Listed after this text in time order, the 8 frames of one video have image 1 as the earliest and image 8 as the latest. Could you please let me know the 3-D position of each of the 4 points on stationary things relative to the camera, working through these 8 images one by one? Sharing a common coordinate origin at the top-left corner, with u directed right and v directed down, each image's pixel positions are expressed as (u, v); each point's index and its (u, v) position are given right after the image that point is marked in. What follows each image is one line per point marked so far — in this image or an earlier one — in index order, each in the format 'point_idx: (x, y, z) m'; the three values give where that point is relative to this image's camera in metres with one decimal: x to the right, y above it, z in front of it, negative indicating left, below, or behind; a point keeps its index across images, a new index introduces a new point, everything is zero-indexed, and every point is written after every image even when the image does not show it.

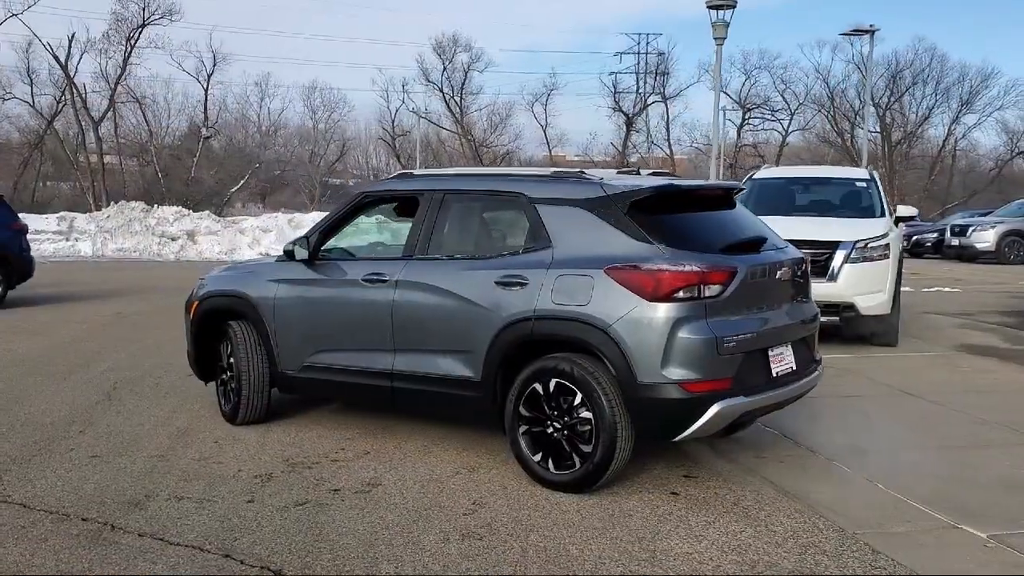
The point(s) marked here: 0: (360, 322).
0: (-0.8, -0.2, +5.6) m
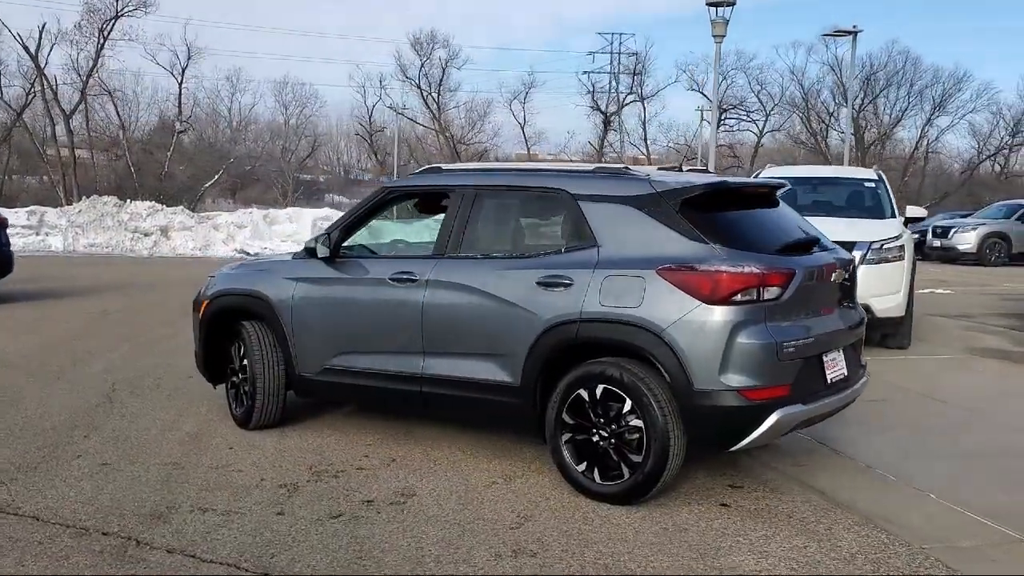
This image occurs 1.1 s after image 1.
0: (-0.7, -0.2, +5.4) m
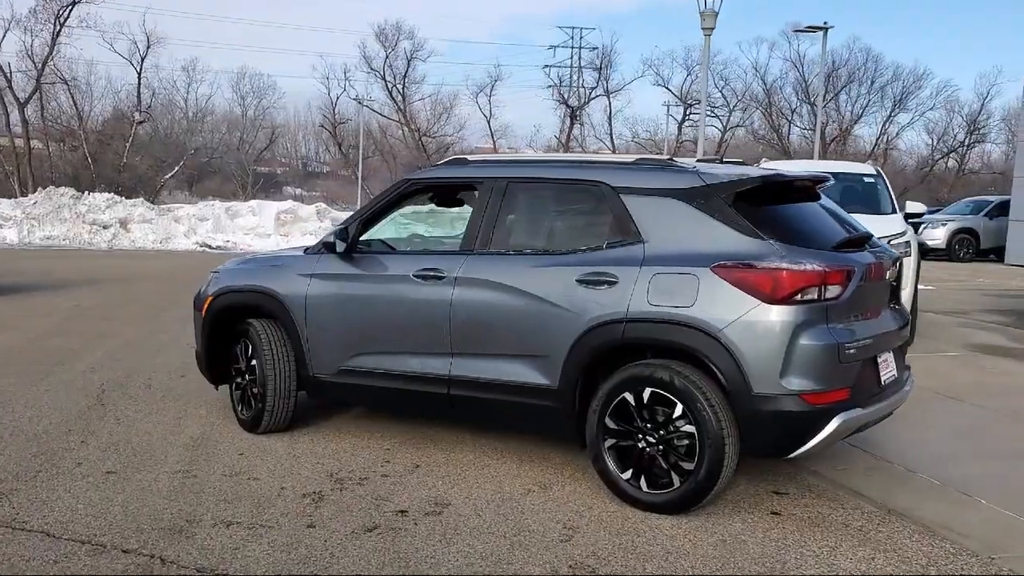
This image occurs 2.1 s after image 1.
0: (-0.5, -0.2, +5.1) m
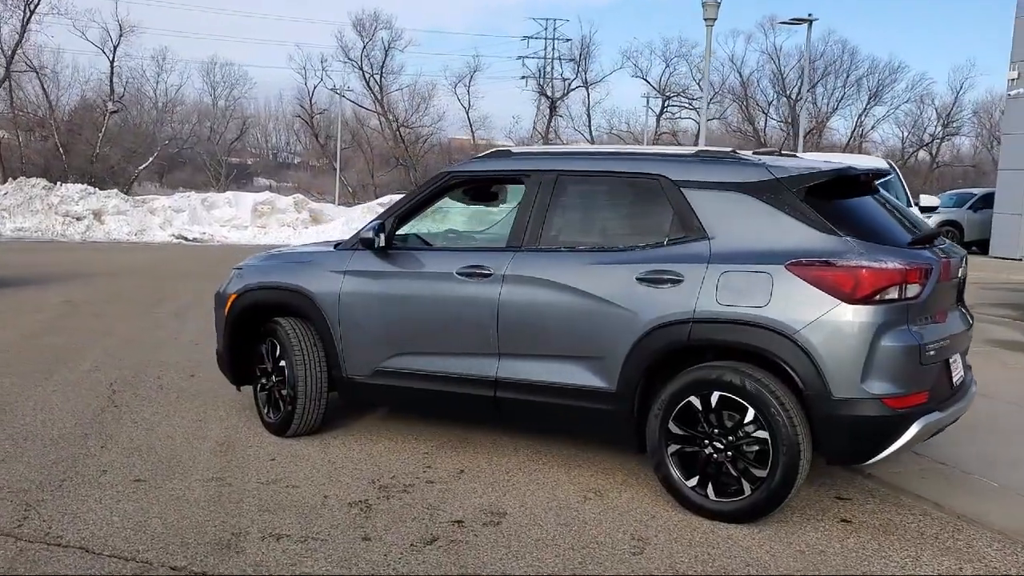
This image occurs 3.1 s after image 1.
0: (-0.3, -0.2, +4.9) m
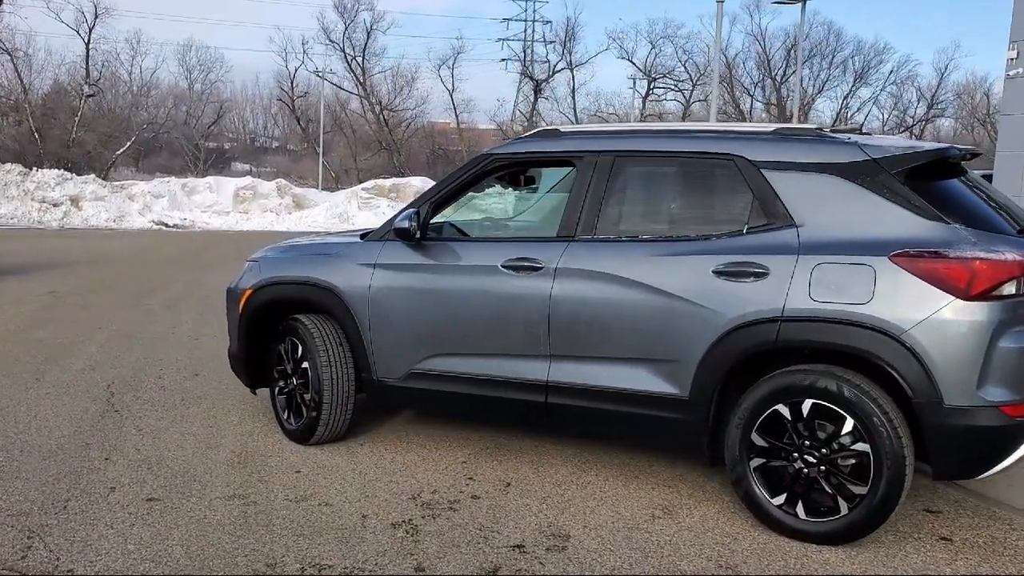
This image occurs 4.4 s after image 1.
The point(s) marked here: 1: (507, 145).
0: (0.0, -0.1, +4.4) m
1: (0.0, +0.7, +4.7) m
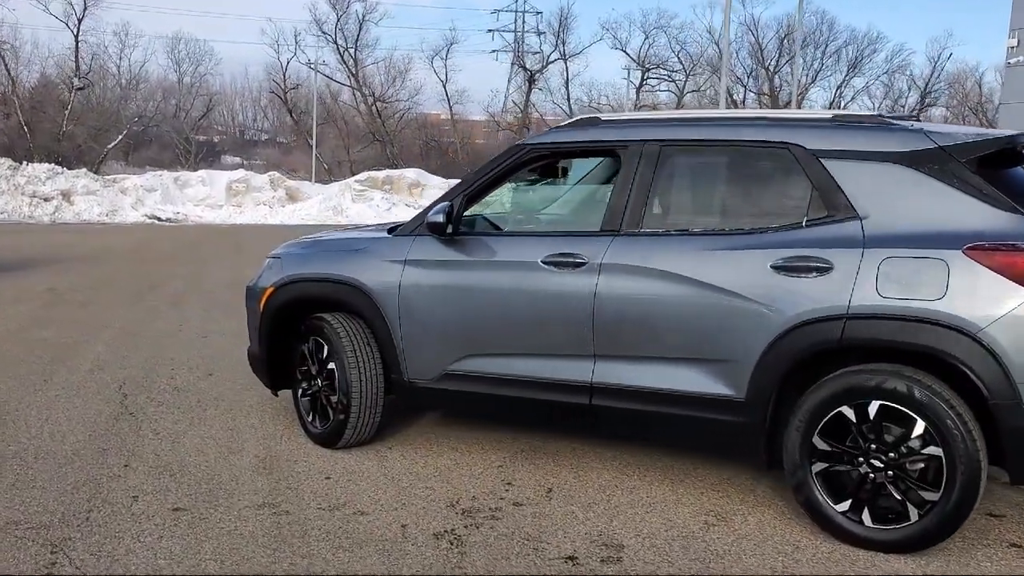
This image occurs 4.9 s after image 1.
0: (+0.1, -0.1, +4.2) m
1: (+0.1, +0.7, +4.5) m
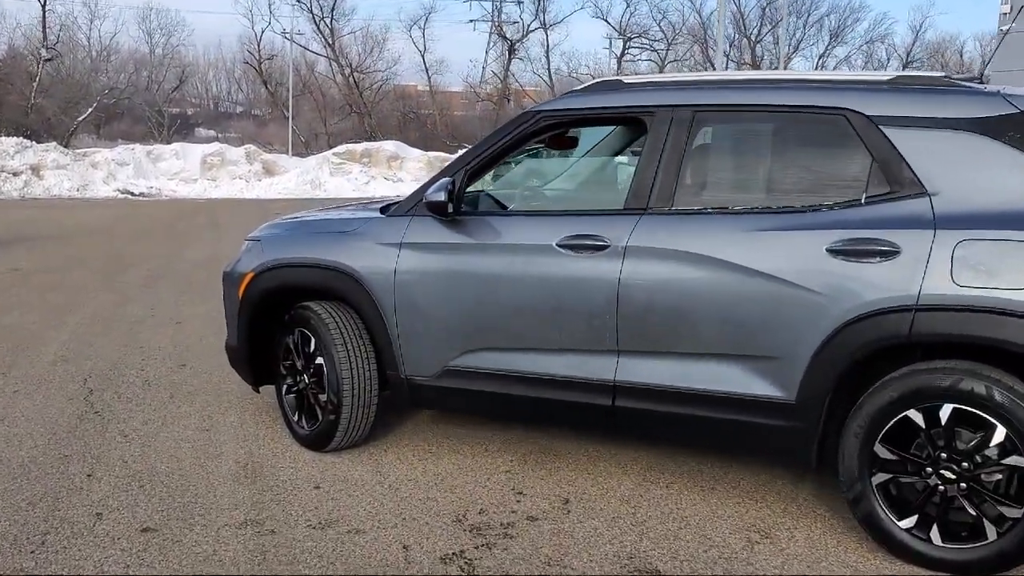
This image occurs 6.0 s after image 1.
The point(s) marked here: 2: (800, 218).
0: (+0.2, -0.1, +3.7) m
1: (+0.2, +0.7, +4.0) m
2: (+1.0, +0.2, +3.3) m
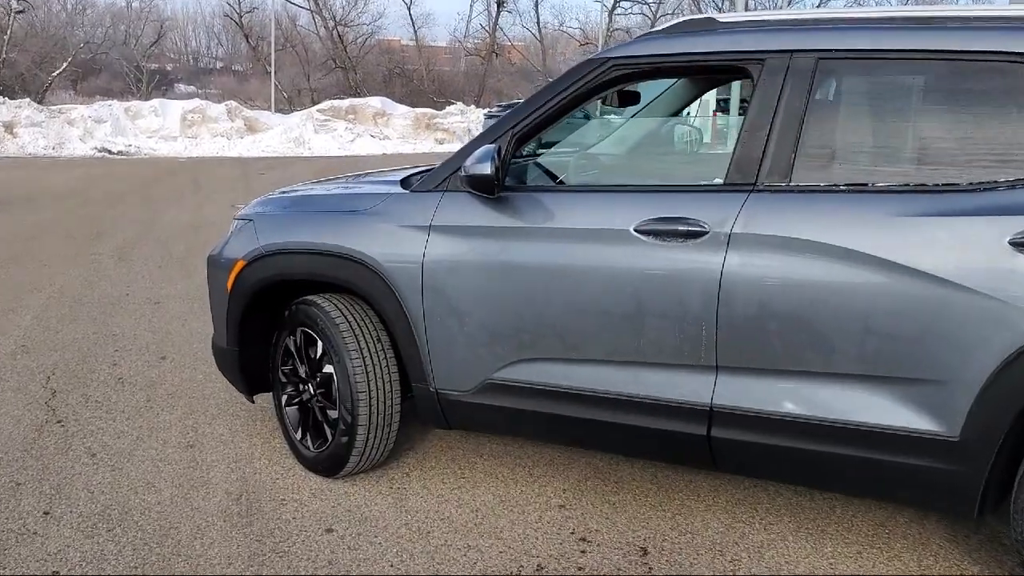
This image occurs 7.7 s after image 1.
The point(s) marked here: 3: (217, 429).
0: (+0.4, -0.1, +2.9) m
1: (+0.4, +0.8, +3.1) m
2: (+1.2, +0.2, +2.5) m
3: (-1.2, -0.6, +4.2) m
